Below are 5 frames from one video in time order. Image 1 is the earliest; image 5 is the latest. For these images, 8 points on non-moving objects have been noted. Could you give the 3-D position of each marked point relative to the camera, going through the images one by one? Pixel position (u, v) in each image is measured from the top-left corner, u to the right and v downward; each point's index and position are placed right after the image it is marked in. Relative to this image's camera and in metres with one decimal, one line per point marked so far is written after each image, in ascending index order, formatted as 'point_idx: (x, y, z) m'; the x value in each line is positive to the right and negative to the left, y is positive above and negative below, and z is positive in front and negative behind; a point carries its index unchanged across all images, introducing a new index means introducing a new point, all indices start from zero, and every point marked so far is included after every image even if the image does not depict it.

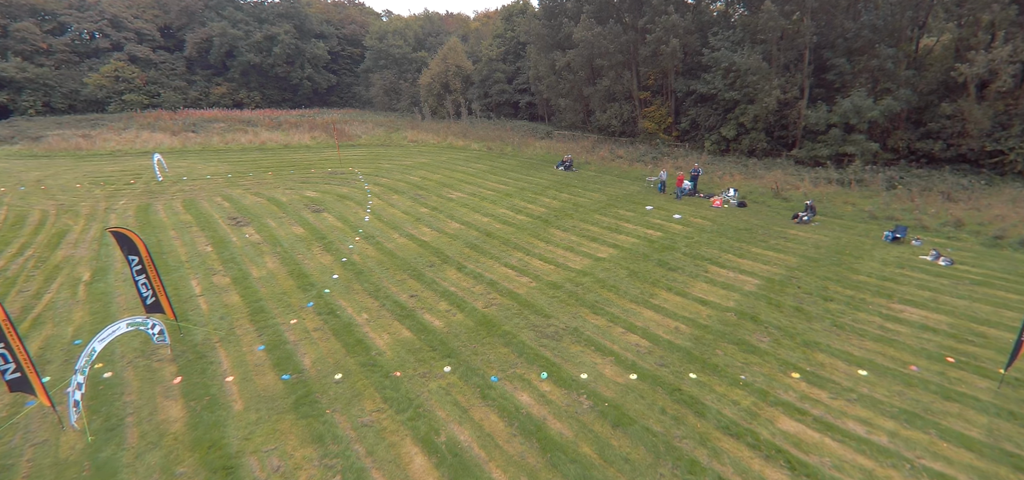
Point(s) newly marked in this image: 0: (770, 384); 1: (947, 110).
0: (+4.3, -2.4, +7.4) m
1: (+18.5, +5.6, +18.6) m
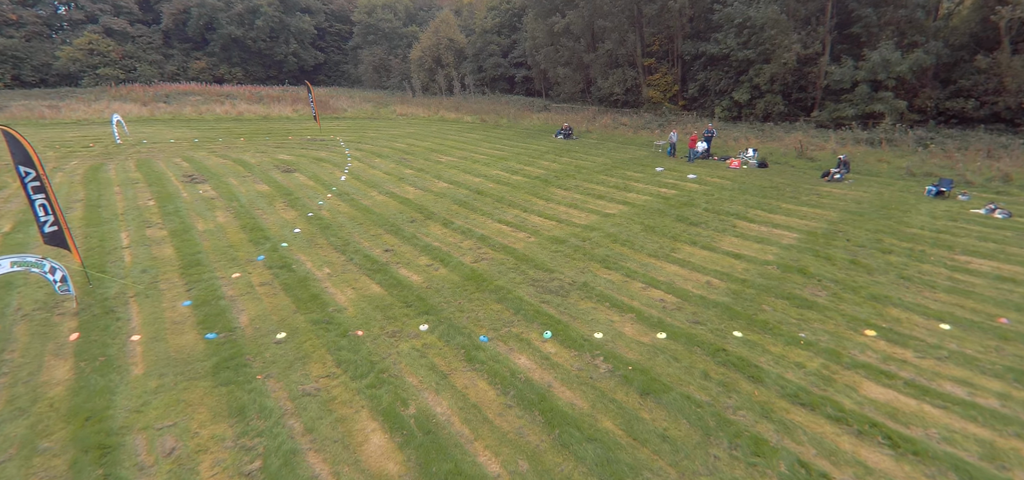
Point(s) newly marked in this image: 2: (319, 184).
0: (+4.3, -1.4, +5.8) m
1: (+18.3, +6.9, +17.0) m
2: (-5.6, +1.6, +12.8) m
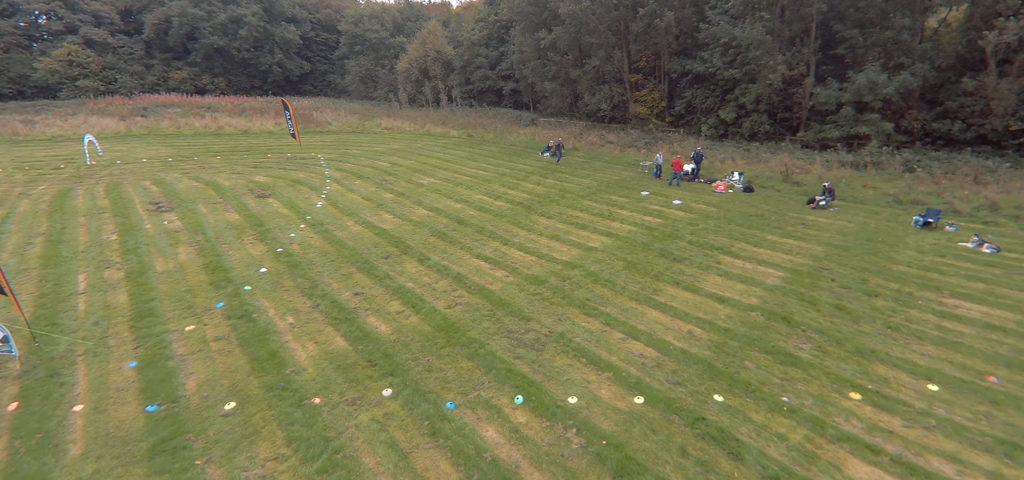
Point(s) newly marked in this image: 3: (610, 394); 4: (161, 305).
0: (+3.9, -2.1, +5.5) m
1: (+17.7, +6.0, +17.1) m
2: (-6.2, +0.8, +12.4) m
3: (+1.3, -2.0, +5.8) m
4: (-5.9, -1.1, +7.5) m
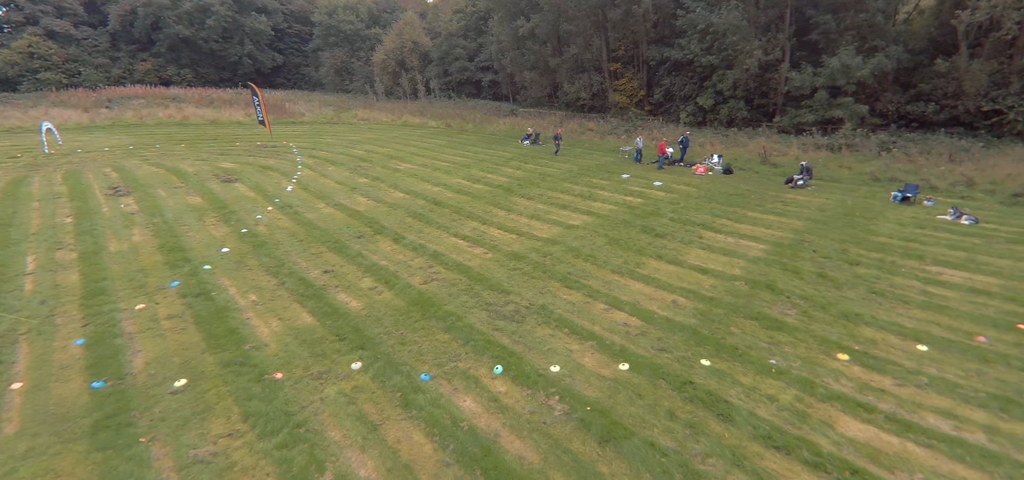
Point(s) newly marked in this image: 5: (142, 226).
0: (+3.6, -1.6, +5.3) m
1: (+16.8, +6.7, +17.4) m
2: (-6.7, +1.2, +11.8) m
3: (+1.0, -1.5, +5.5) m
4: (-6.2, -0.7, +6.9) m
5: (-7.7, +0.3, +9.2) m
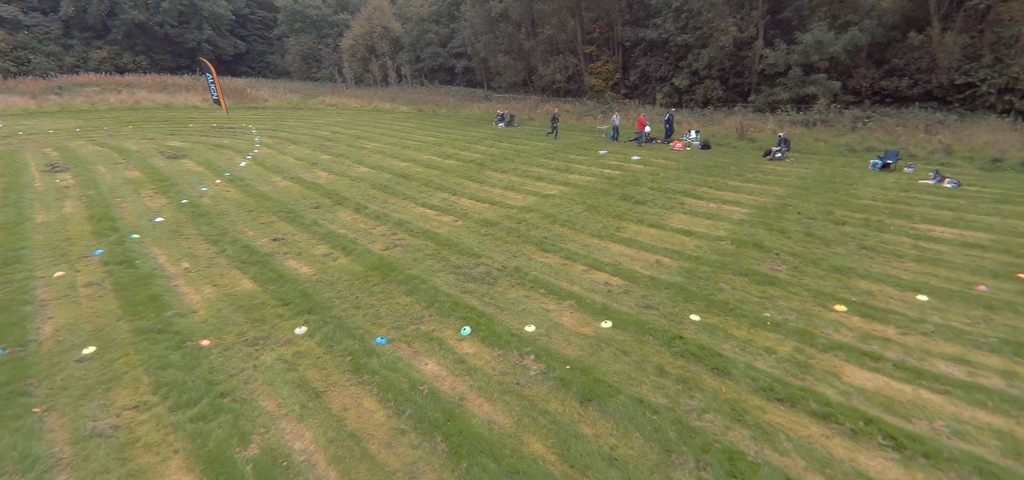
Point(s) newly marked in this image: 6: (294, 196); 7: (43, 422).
0: (+3.3, -0.9, +4.9) m
1: (+15.7, +7.7, +17.6) m
2: (-7.4, +1.7, +10.8) m
3: (+0.7, -0.9, +5.0) m
4: (-6.6, -0.2, +6.0) m
5: (-8.2, +0.8, +8.2) m
6: (-4.5, +0.9, +9.2) m
7: (-3.6, -1.4, +3.3) m
